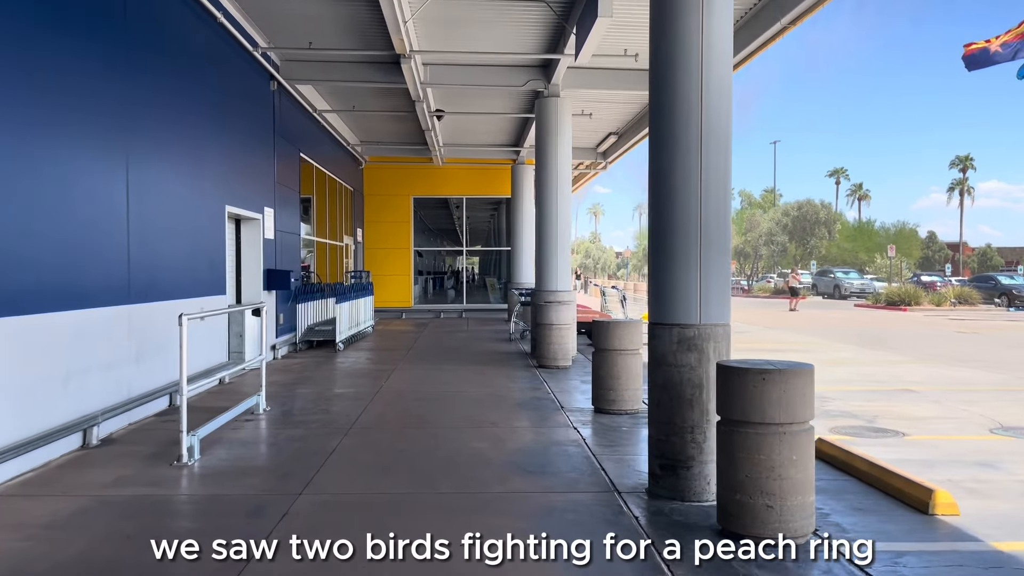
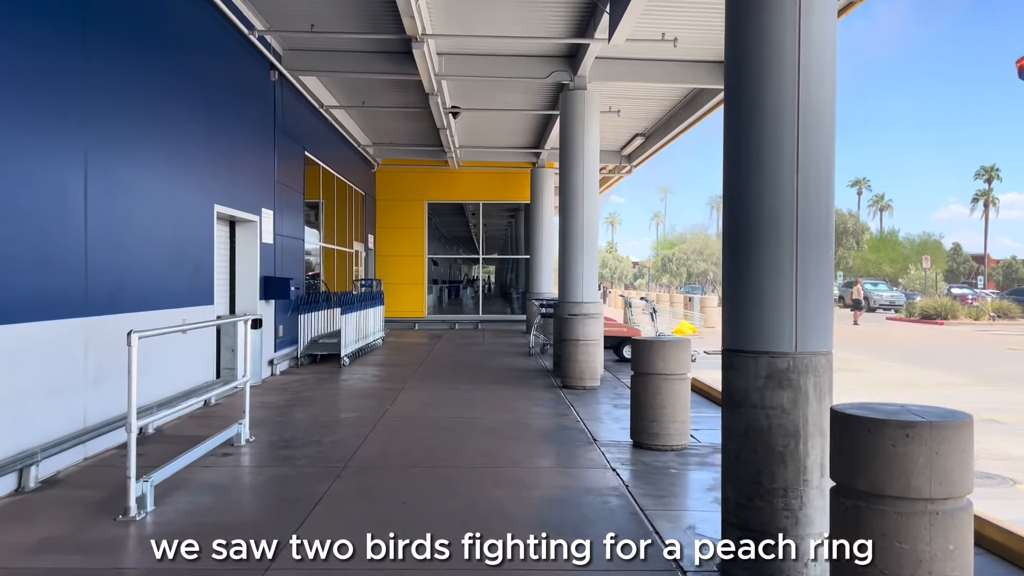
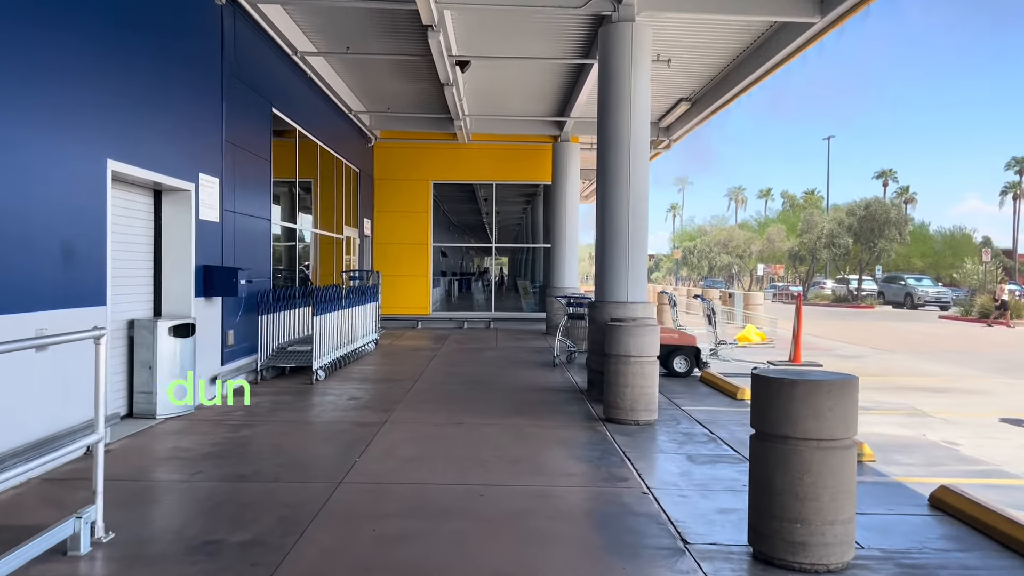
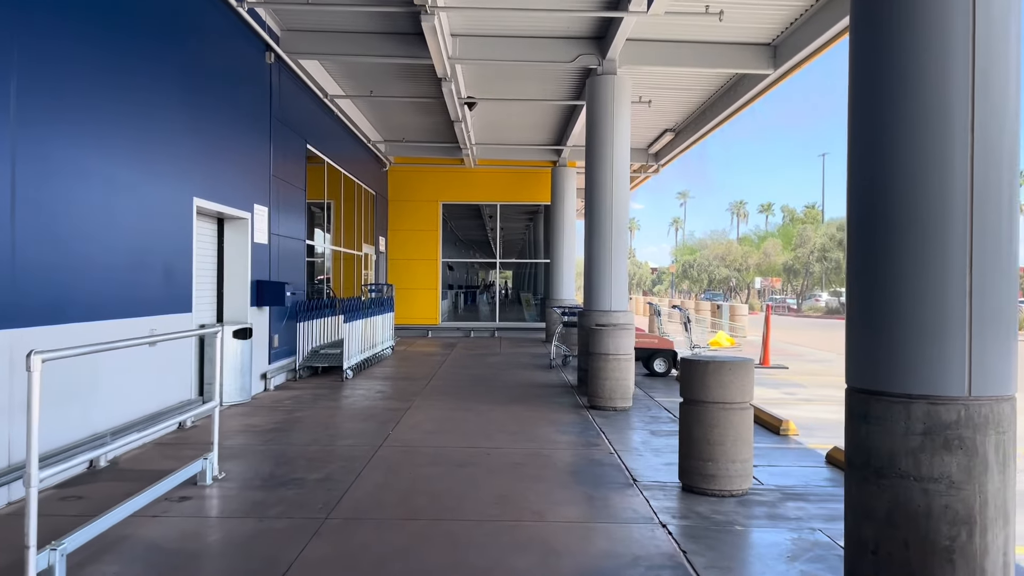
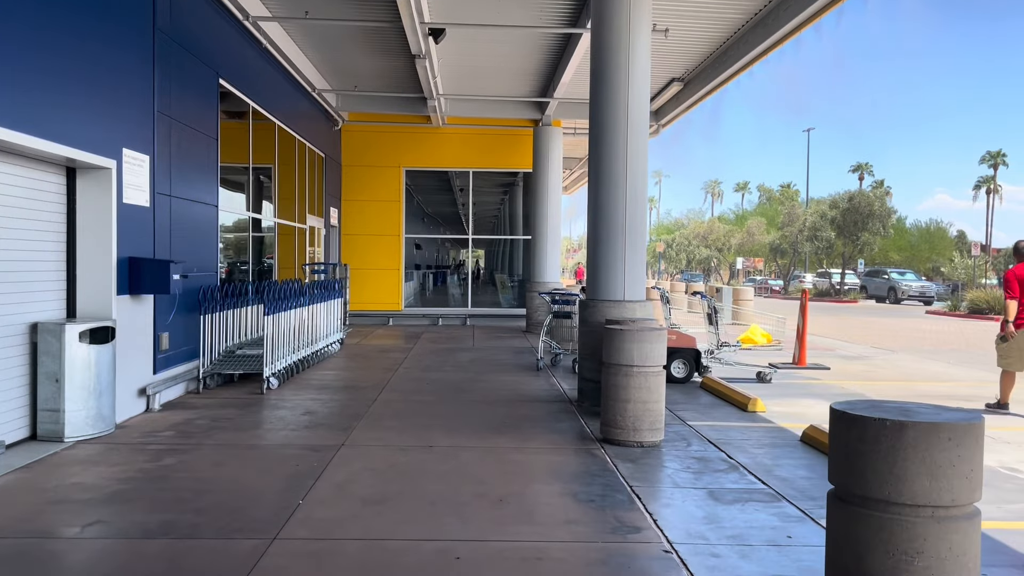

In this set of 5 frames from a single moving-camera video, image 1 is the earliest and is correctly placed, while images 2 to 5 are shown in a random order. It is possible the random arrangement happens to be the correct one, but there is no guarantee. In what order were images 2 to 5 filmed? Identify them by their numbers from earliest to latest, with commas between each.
2, 4, 3, 5
